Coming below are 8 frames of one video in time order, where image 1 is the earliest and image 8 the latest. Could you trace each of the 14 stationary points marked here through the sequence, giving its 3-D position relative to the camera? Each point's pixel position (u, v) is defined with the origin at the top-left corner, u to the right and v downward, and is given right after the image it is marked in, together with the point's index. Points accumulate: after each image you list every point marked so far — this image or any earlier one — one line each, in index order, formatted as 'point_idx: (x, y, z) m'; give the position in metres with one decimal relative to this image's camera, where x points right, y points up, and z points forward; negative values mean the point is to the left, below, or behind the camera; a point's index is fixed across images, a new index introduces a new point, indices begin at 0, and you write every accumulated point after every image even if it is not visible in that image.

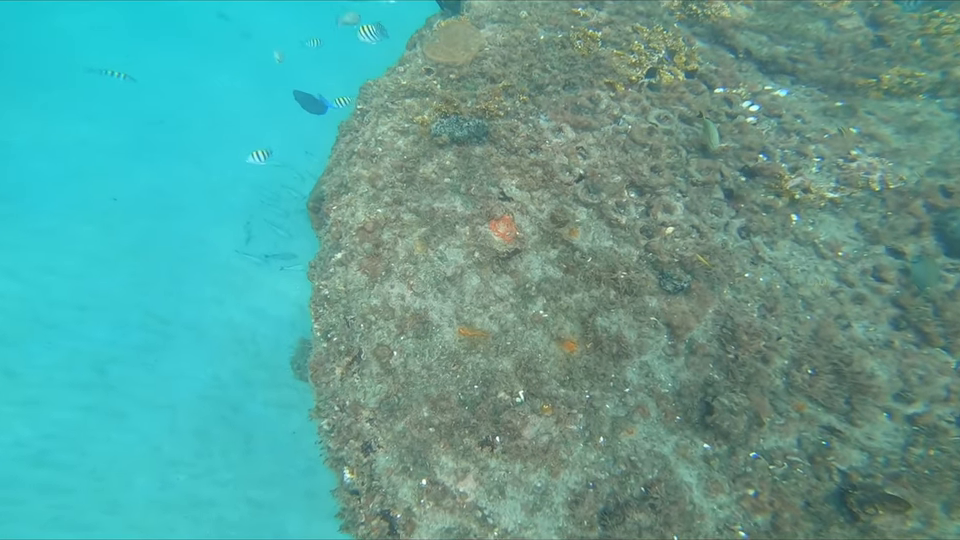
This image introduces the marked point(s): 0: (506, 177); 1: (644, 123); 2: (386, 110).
0: (+0.3, +1.0, +4.7) m
1: (+2.1, +1.8, +5.2) m
2: (-1.2, +1.9, +5.1) m
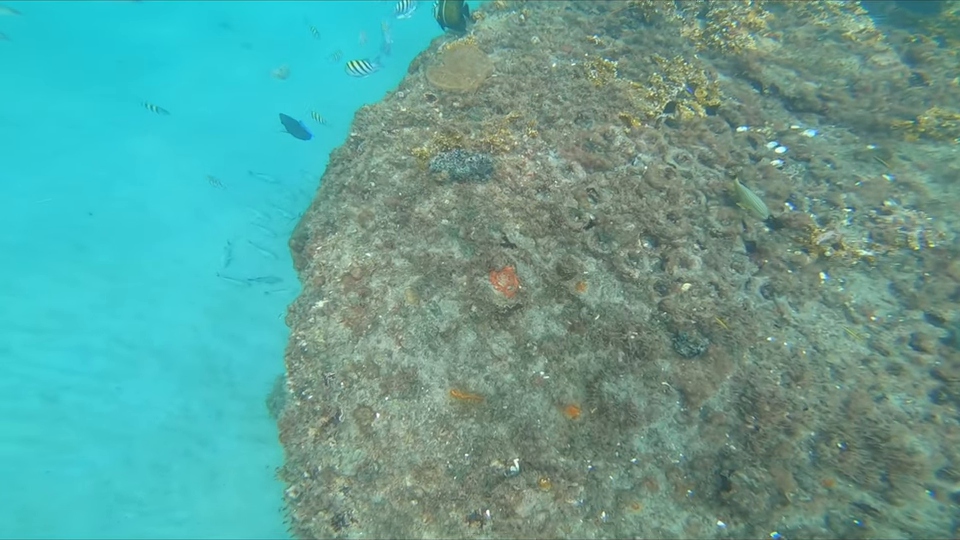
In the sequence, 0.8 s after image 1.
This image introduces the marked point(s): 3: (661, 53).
0: (+0.3, +0.5, +4.4) m
1: (+2.1, +1.2, +4.8) m
2: (-1.2, +1.4, +4.7) m
3: (+2.4, +2.9, +5.6) m
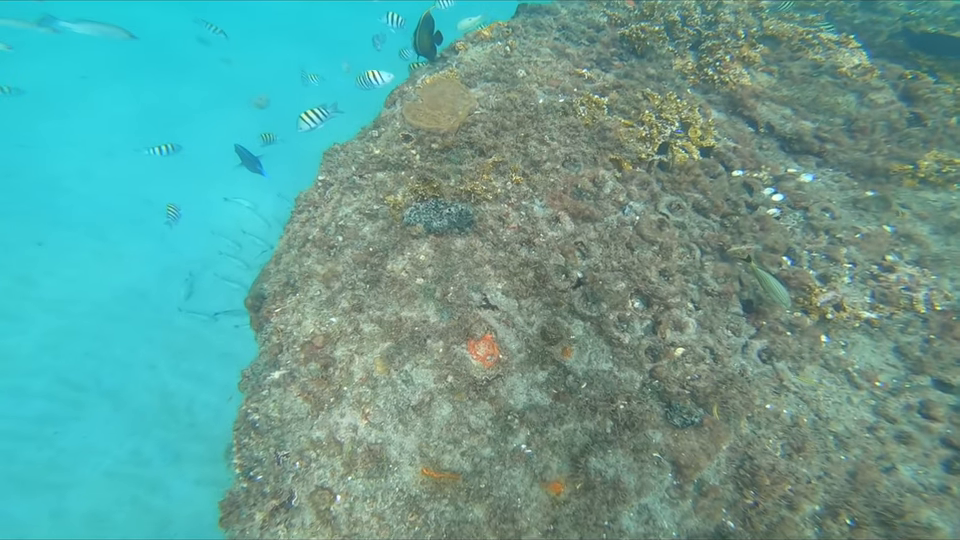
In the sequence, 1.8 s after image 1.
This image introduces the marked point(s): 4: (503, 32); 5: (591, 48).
0: (+0.1, -0.1, +4.0) m
1: (+1.9, +0.6, +4.5) m
2: (-1.4, +0.8, +4.3) m
3: (+2.2, +2.3, +5.3) m
4: (+0.3, +3.3, +5.7) m
5: (+1.5, +3.1, +5.7) m
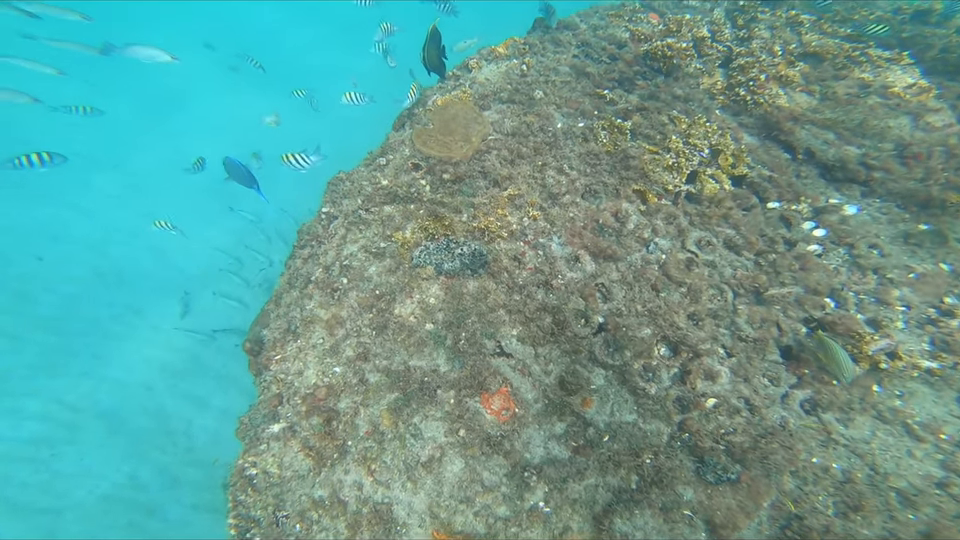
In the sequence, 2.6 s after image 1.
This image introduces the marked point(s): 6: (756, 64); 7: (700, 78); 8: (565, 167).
0: (+0.2, -0.5, +3.8) m
1: (+2.1, +0.2, +4.2) m
2: (-1.3, +0.4, +4.1) m
3: (+2.4, +1.9, +5.0) m
4: (+0.5, +2.9, +5.4) m
5: (+1.7, +2.7, +5.4) m
6: (+3.5, +2.6, +5.2) m
7: (+2.9, +2.5, +5.3) m
8: (+0.9, +1.1, +4.3) m
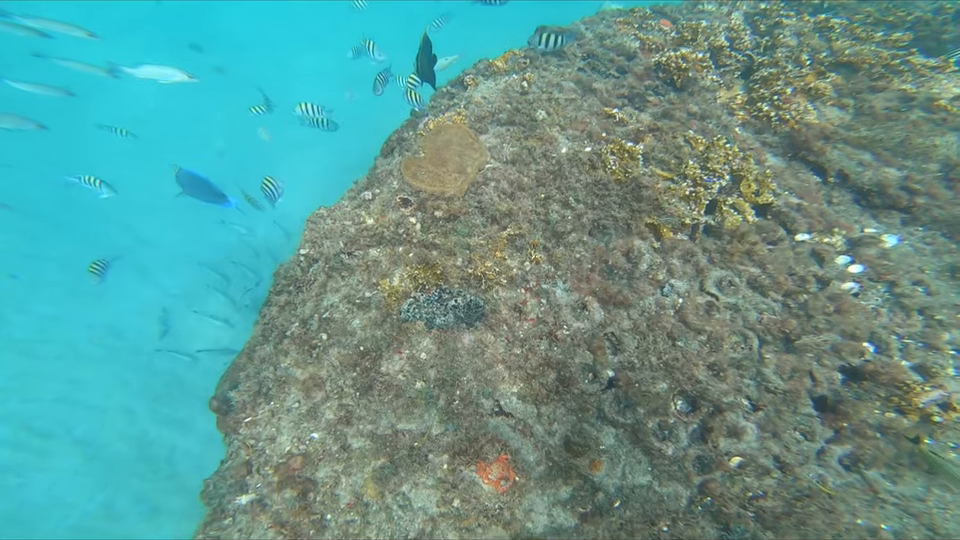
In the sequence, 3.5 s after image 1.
0: (+0.2, -0.9, +3.4) m
1: (+2.0, -0.2, +3.8) m
2: (-1.3, 0.0, +3.7) m
3: (+2.4, +1.5, +4.5) m
4: (+0.5, +2.5, +5.0) m
5: (+1.7, +2.3, +4.9) m
6: (+3.5, +2.3, +4.8) m
7: (+2.8, +2.1, +4.9) m
8: (+0.9, +0.7, +3.9) m
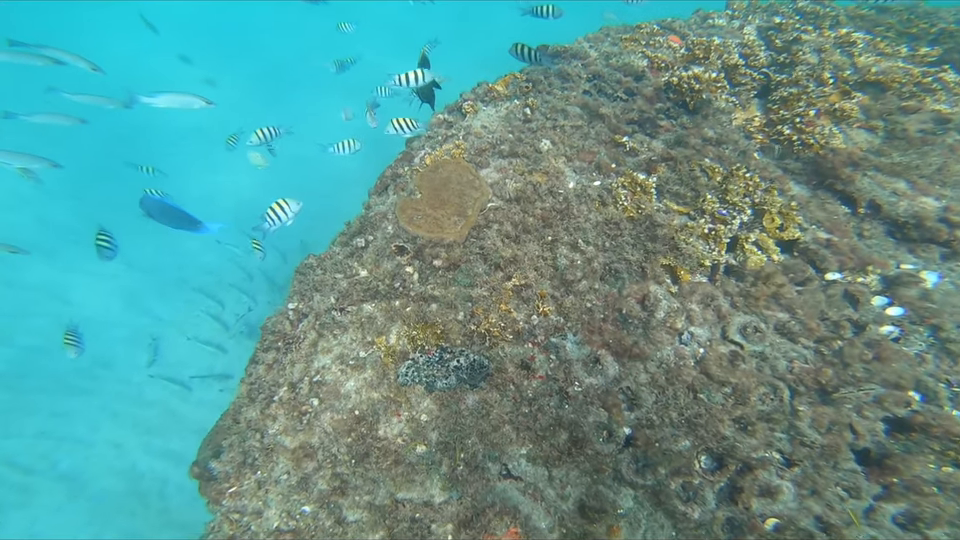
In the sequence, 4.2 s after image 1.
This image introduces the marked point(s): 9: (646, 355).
0: (+0.2, -1.3, +3.1) m
1: (+2.1, -0.6, +3.4) m
2: (-1.3, -0.4, +3.4) m
3: (+2.4, +1.2, +4.2) m
4: (+0.5, +2.1, +4.7) m
5: (+1.7, +1.9, +4.6) m
6: (+3.5, +1.9, +4.4) m
7: (+2.8, +1.8, +4.6) m
8: (+0.9, +0.2, +3.6) m
9: (+1.4, -0.7, +3.3) m
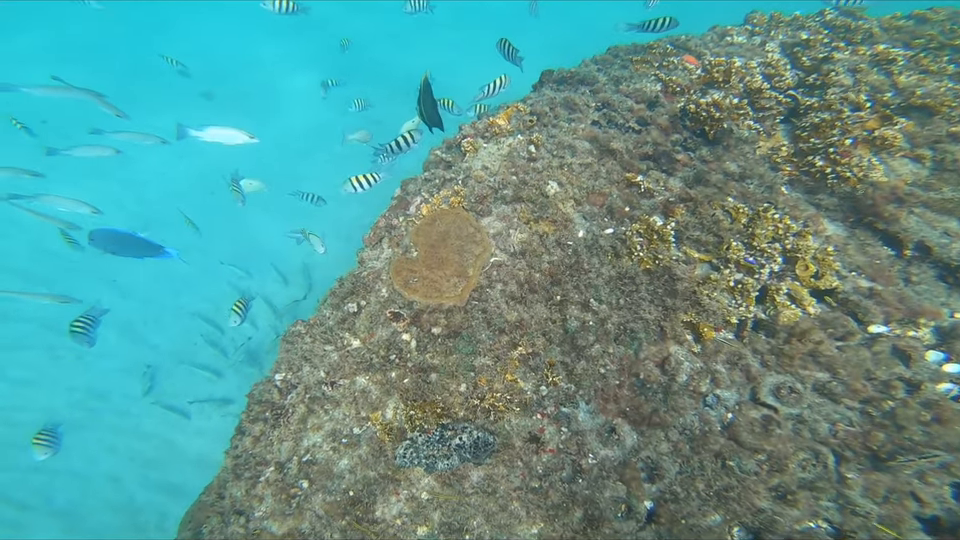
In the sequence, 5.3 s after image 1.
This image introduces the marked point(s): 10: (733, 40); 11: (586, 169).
0: (+0.3, -1.9, +2.8) m
1: (+2.1, -1.1, +3.1) m
2: (-1.2, -1.0, +3.2) m
3: (+2.4, +0.7, +3.8) m
4: (+0.5, +1.6, +4.4) m
5: (+1.7, +1.4, +4.3) m
6: (+3.5, +1.5, +4.0) m
7: (+2.8, +1.3, +4.2) m
8: (+0.9, -0.3, +3.3) m
9: (+1.4, -1.2, +3.0) m
10: (+3.2, +3.0, +5.2) m
11: (+1.0, +1.0, +4.0) m
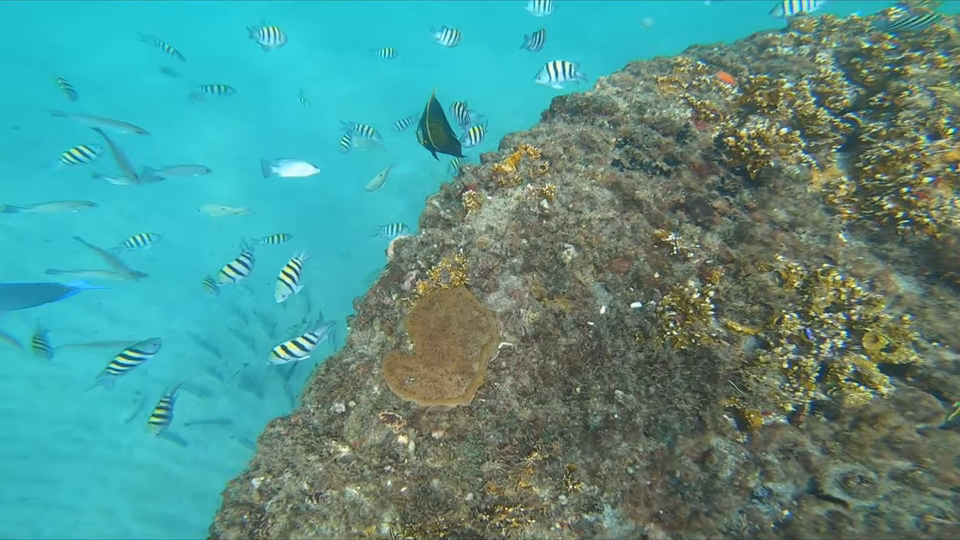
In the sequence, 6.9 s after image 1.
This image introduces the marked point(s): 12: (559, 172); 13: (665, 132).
0: (+0.4, -2.5, +2.4) m
1: (+2.2, -1.7, +2.6) m
2: (-1.2, -1.7, +2.9) m
3: (+2.4, +0.1, +3.2) m
4: (+0.5, +1.0, +3.9) m
5: (+1.7, +0.8, +3.7) m
6: (+3.5, +0.9, +3.3) m
7: (+2.9, +0.8, +3.5) m
8: (+1.0, -0.9, +2.8) m
9: (+1.5, -1.8, +2.6) m
10: (+3.3, +2.5, +4.5) m
11: (+1.1, +0.4, +3.4) m
12: (+0.7, +0.9, +3.8) m
13: (+1.8, +1.4, +3.9) m
